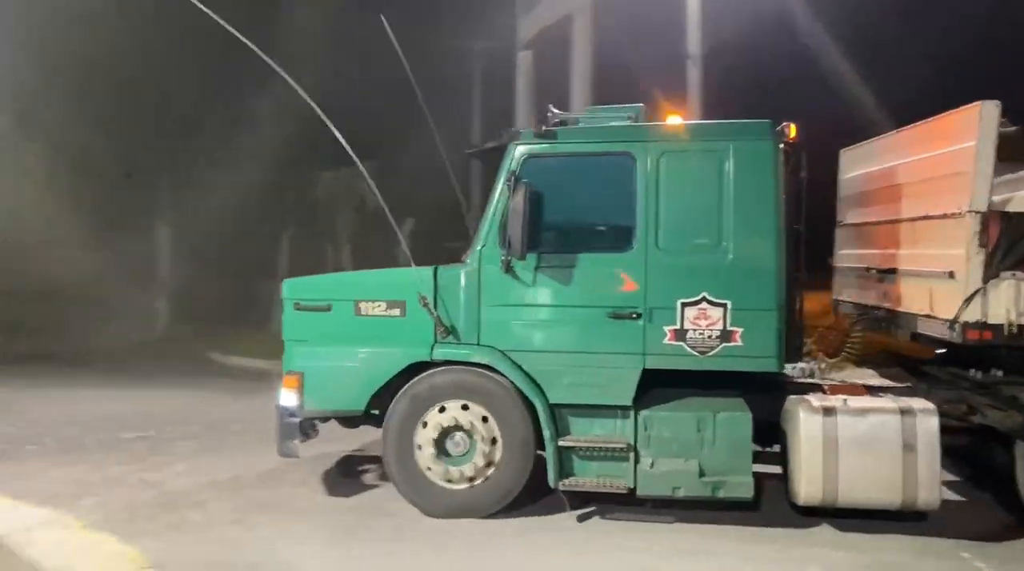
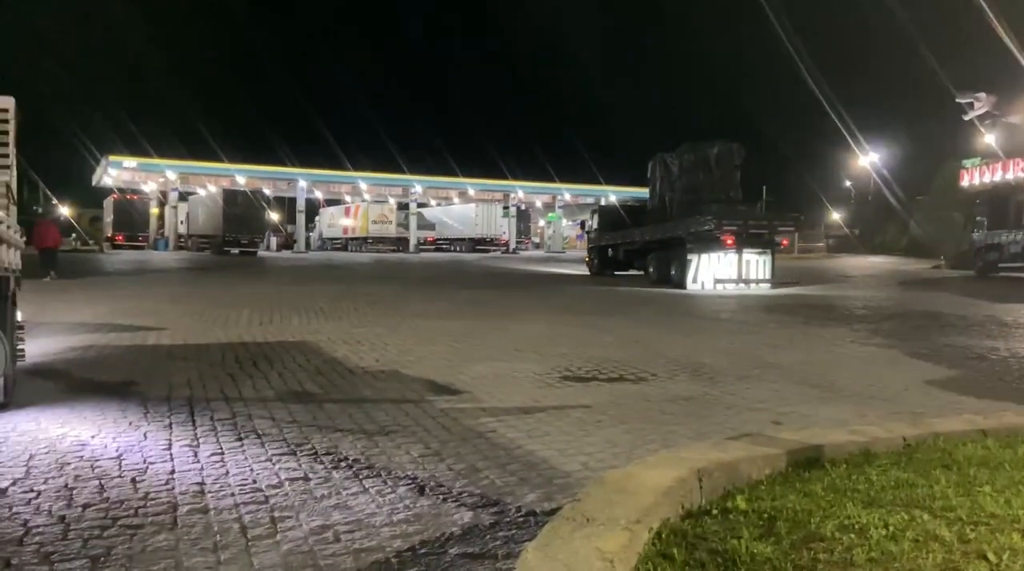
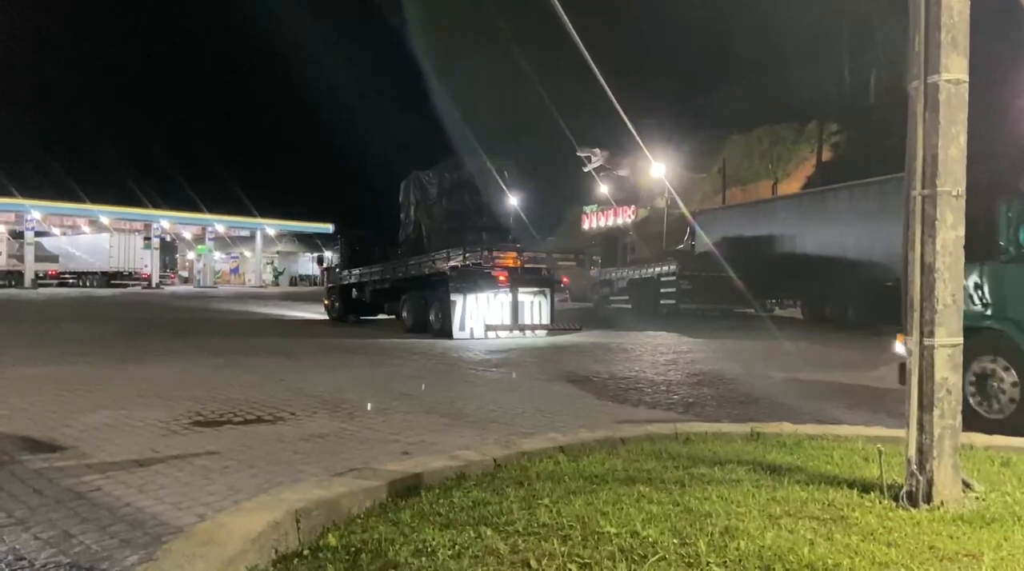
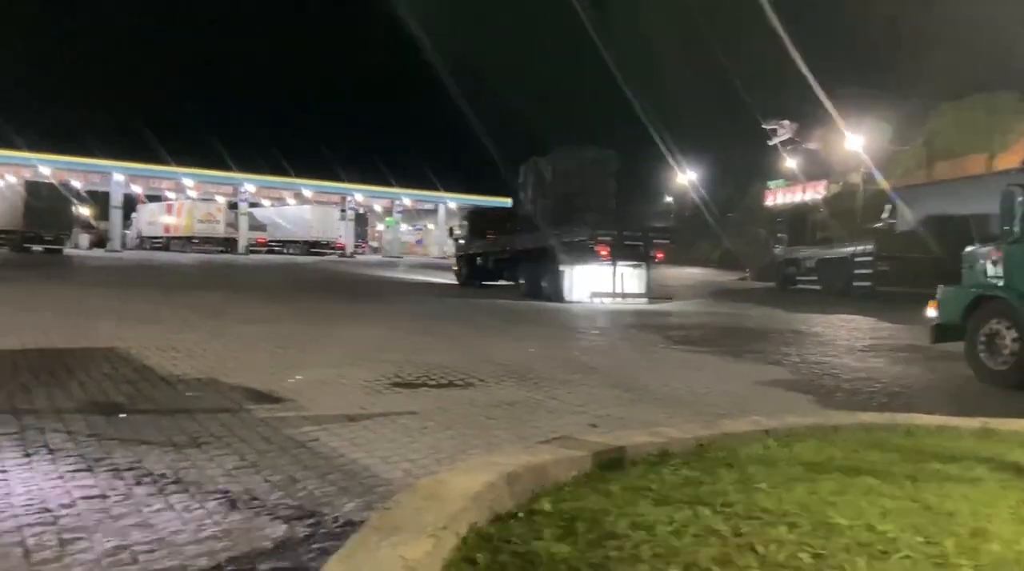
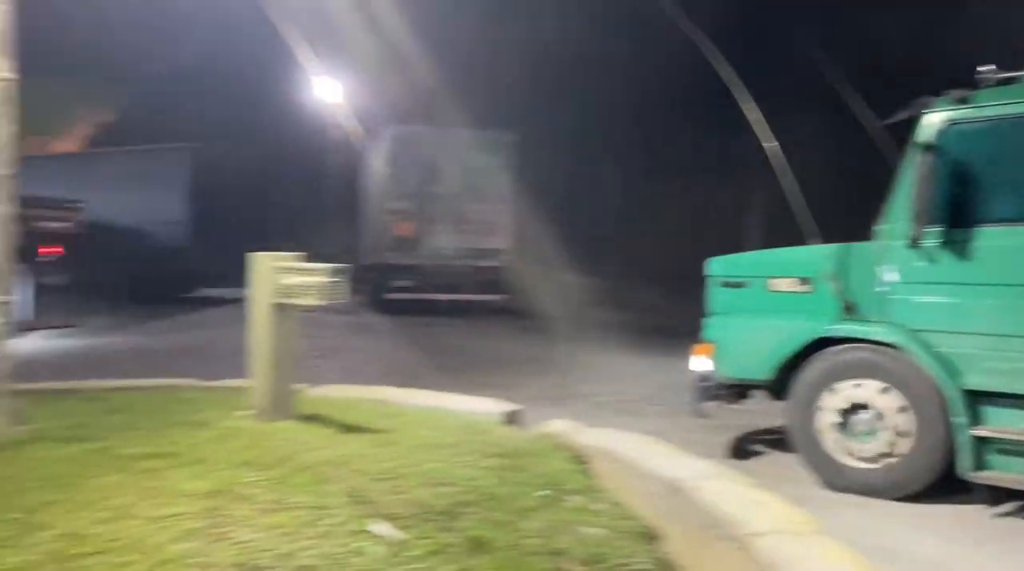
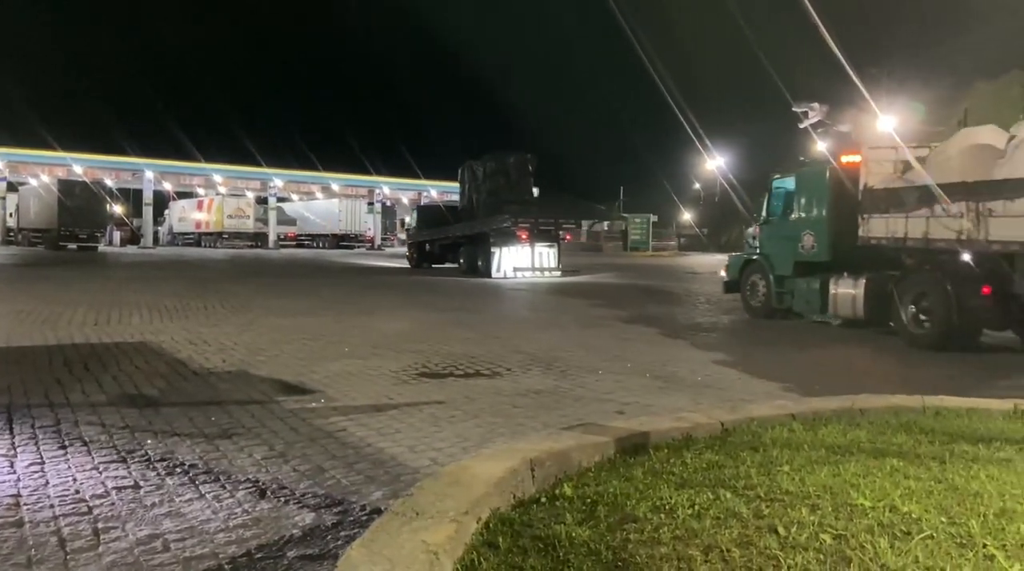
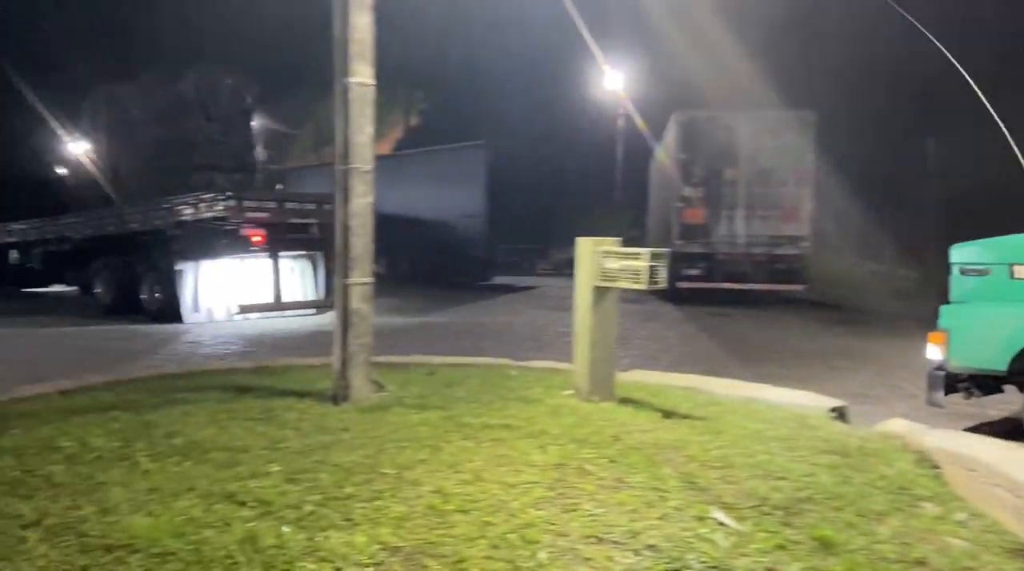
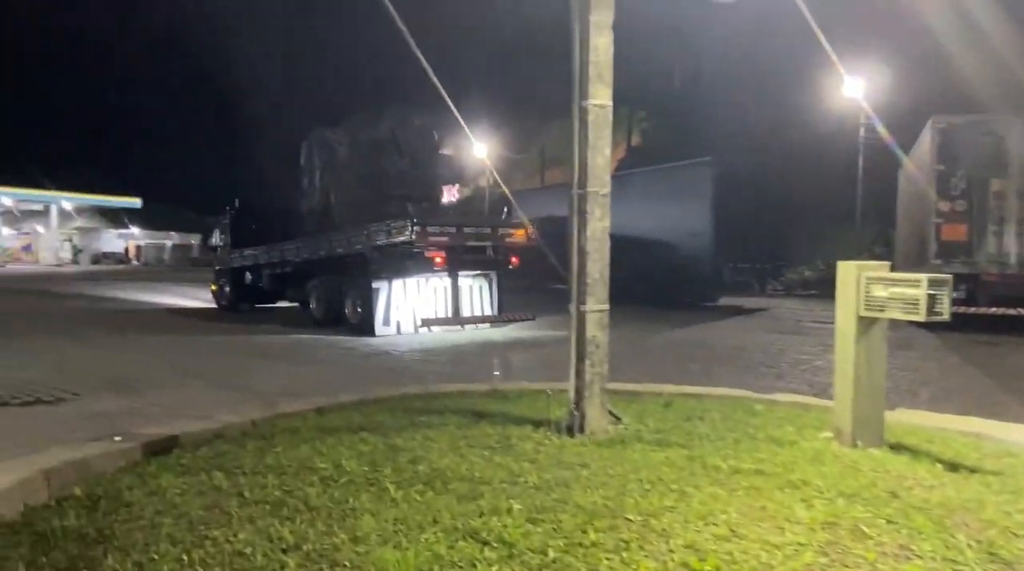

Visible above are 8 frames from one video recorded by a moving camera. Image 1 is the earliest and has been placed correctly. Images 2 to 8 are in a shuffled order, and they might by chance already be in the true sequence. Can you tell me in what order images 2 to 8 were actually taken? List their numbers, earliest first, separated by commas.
5, 7, 8, 3, 4, 2, 6
